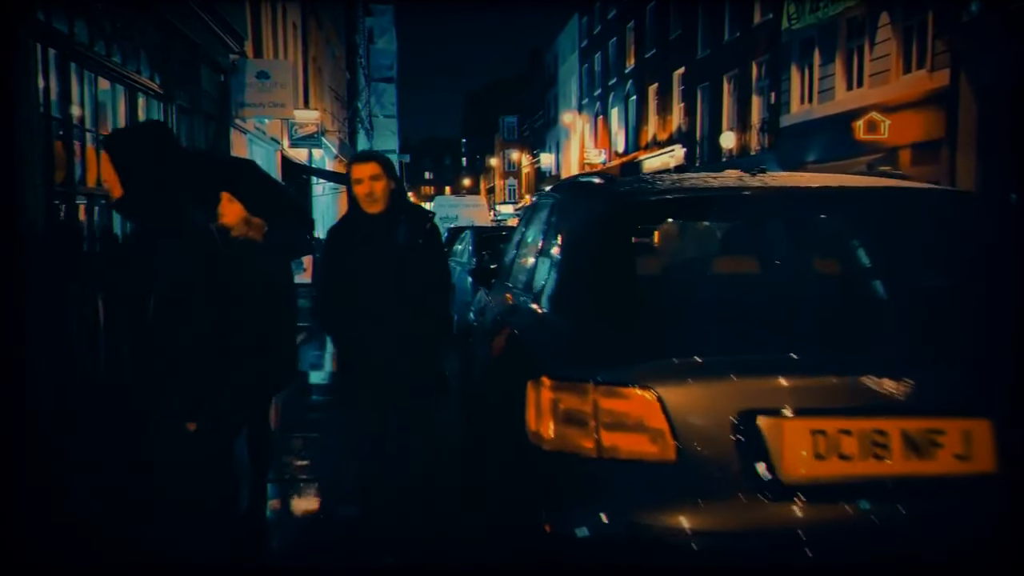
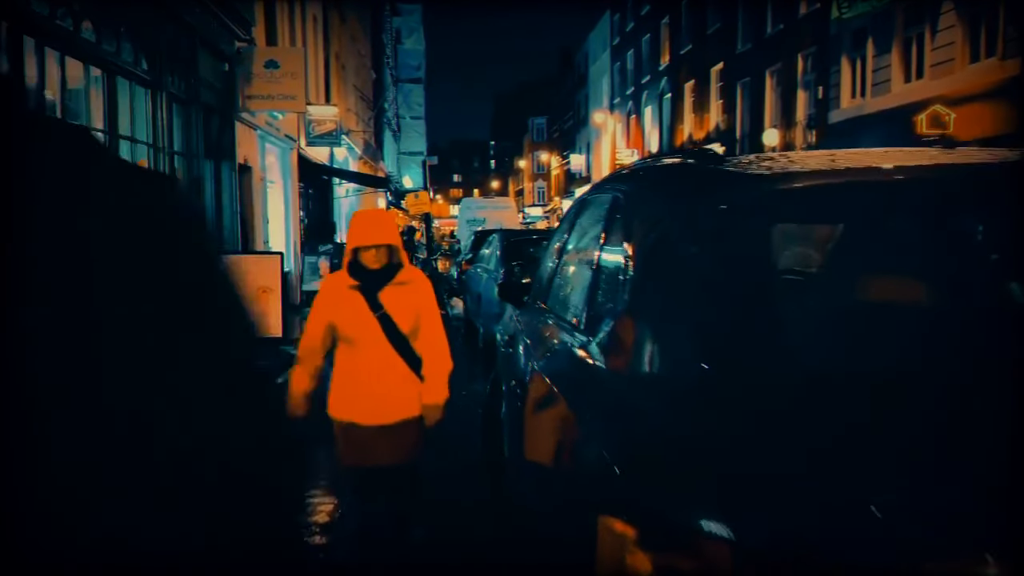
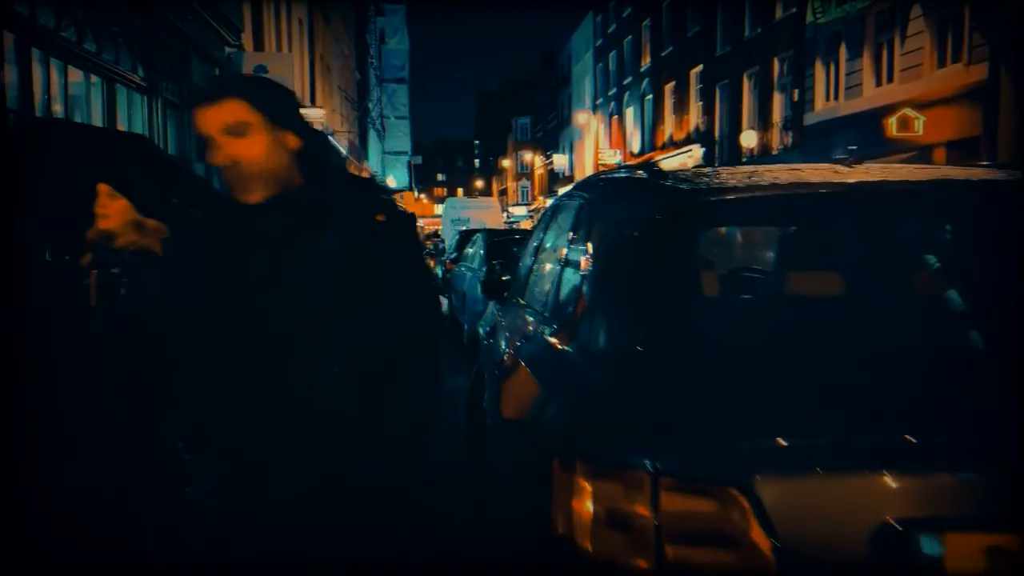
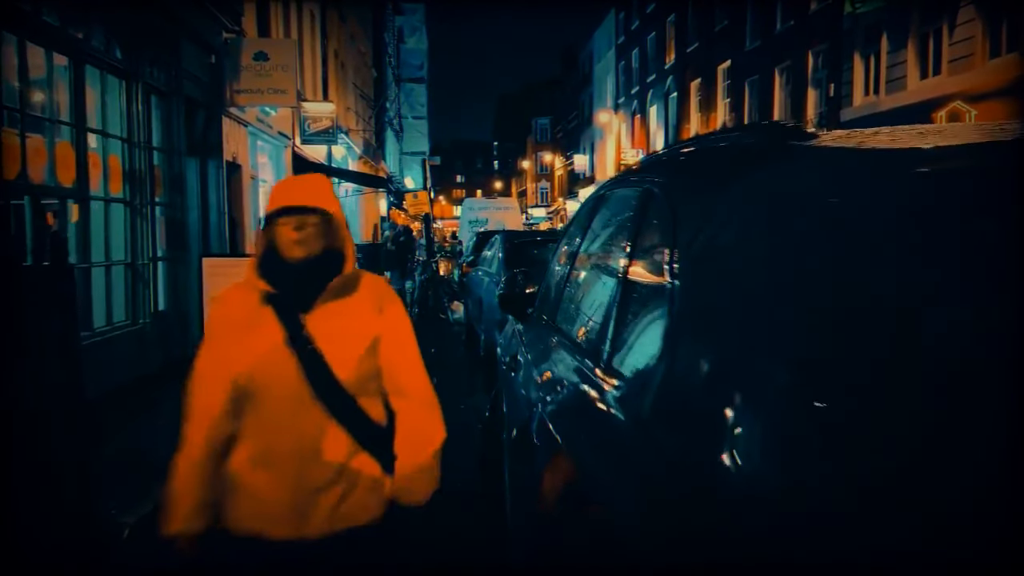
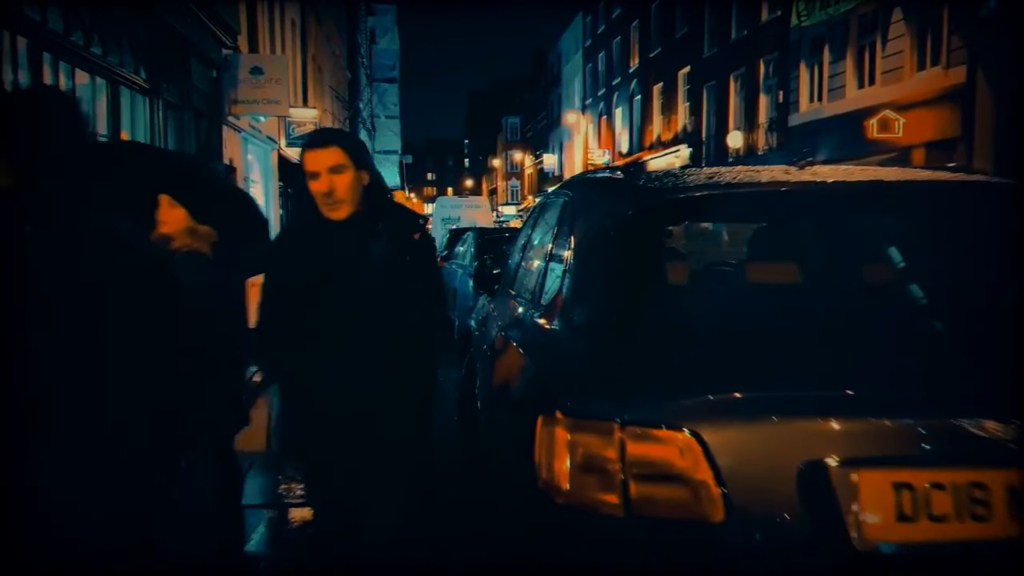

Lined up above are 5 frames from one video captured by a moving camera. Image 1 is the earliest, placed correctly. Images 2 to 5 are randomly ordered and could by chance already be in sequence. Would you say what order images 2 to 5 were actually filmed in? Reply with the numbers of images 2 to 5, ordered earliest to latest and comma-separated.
5, 3, 2, 4
